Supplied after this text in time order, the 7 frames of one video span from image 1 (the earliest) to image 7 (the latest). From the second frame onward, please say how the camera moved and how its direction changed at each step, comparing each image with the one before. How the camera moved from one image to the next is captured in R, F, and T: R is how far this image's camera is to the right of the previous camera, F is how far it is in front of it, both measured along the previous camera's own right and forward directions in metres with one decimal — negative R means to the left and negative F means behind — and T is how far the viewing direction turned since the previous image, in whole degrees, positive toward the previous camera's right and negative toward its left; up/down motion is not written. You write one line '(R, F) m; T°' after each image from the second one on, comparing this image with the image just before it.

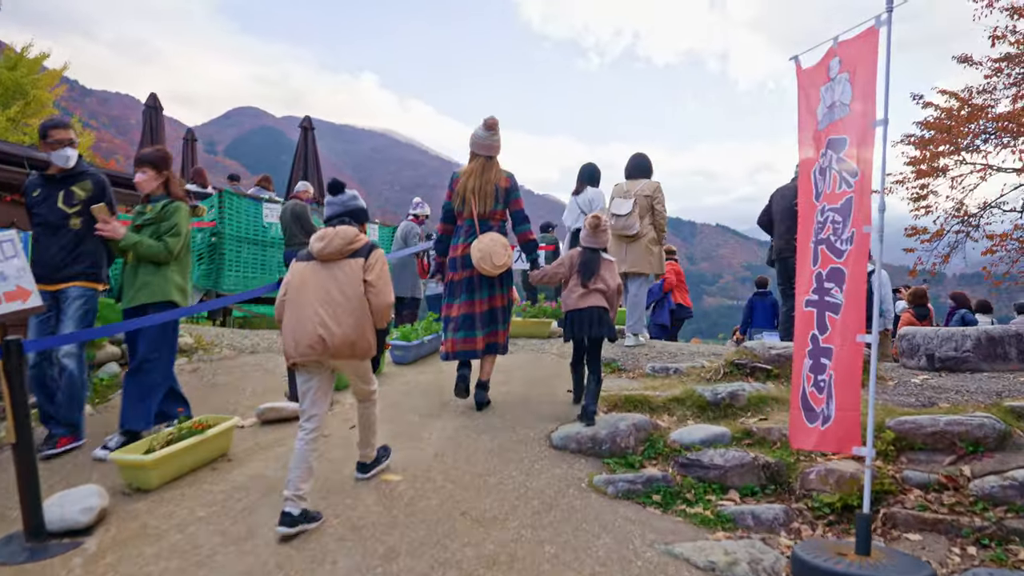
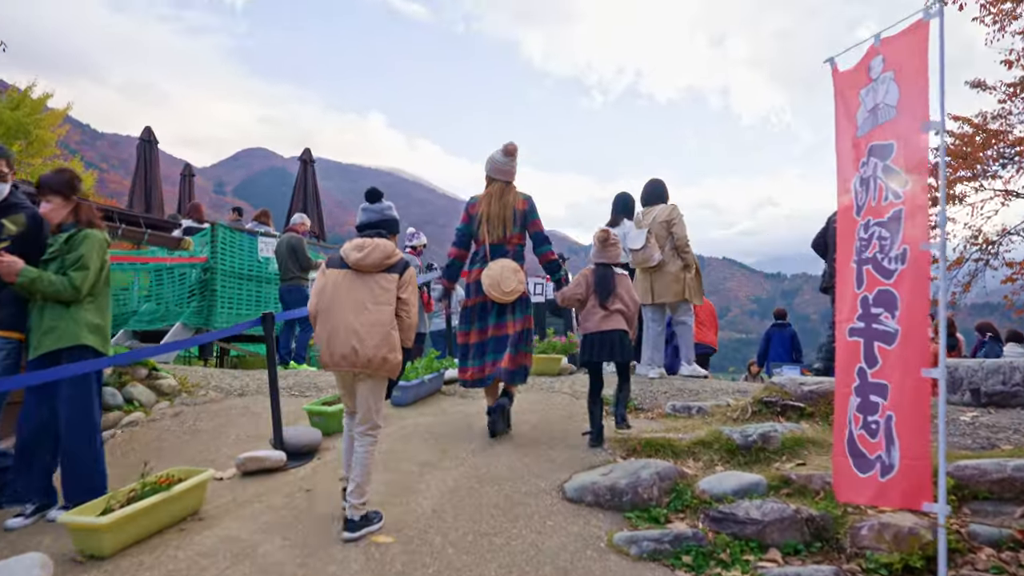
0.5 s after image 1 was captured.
(0.0, +0.5) m; -1°
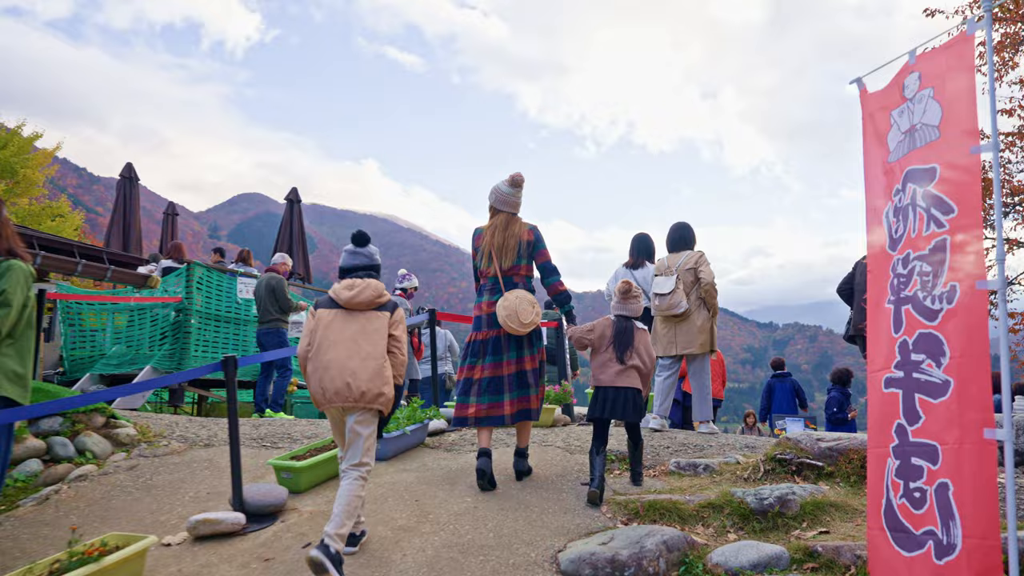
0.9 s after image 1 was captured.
(0.0, +0.4) m; +1°
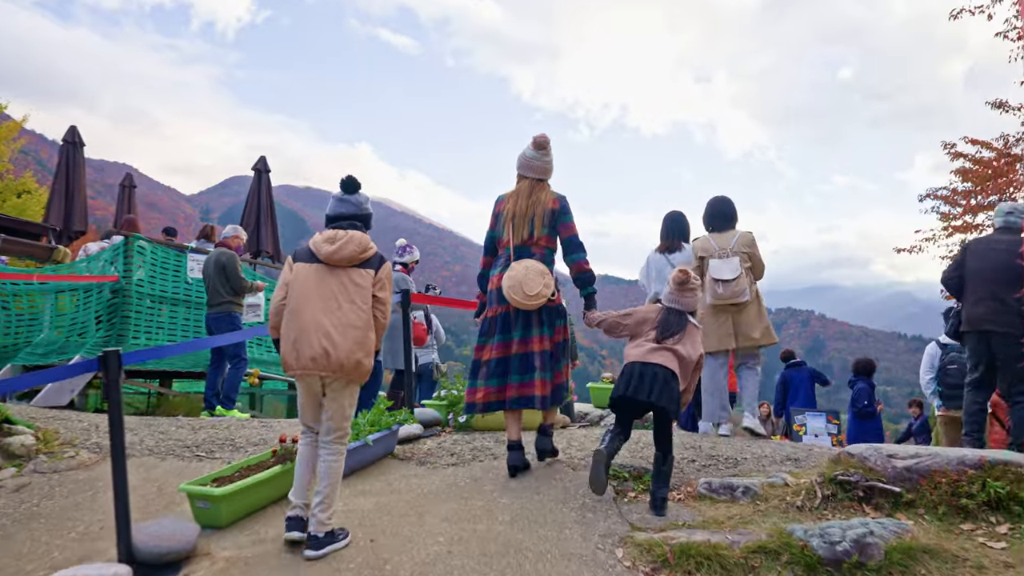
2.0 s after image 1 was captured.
(0.0, +1.1) m; +1°
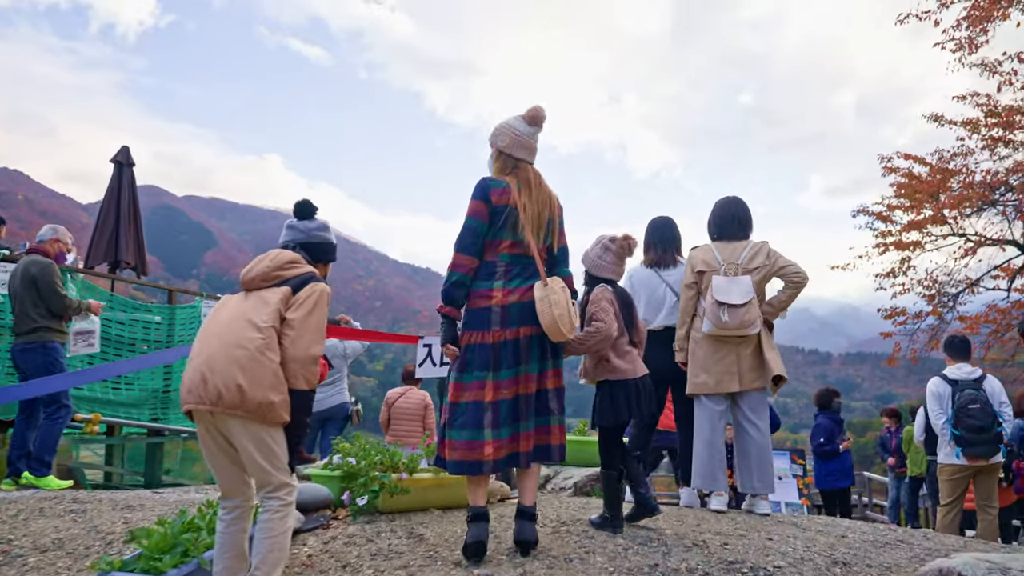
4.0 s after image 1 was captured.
(0.0, +1.6) m; +6°
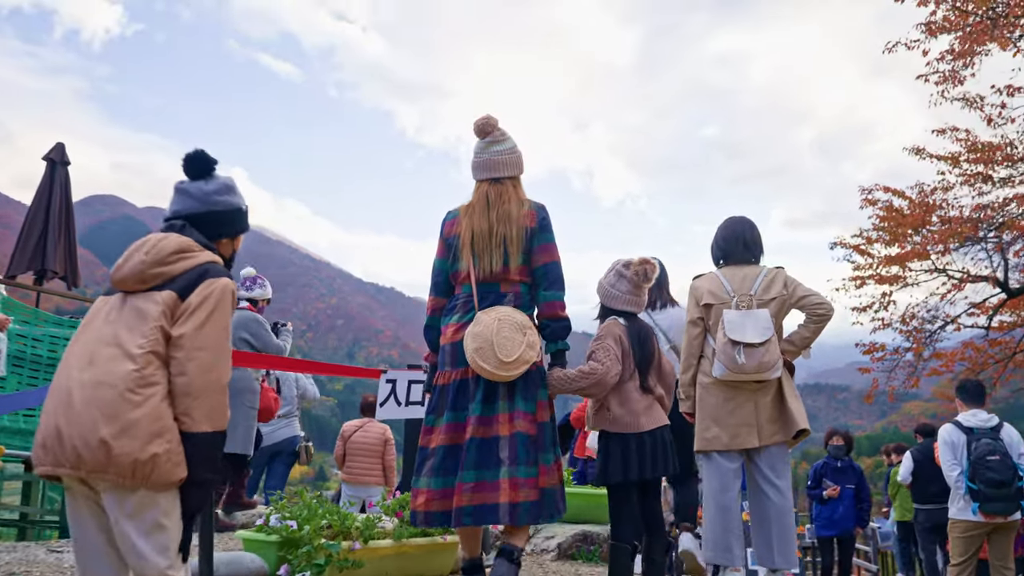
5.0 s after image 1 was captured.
(-0.1, +0.7) m; +3°
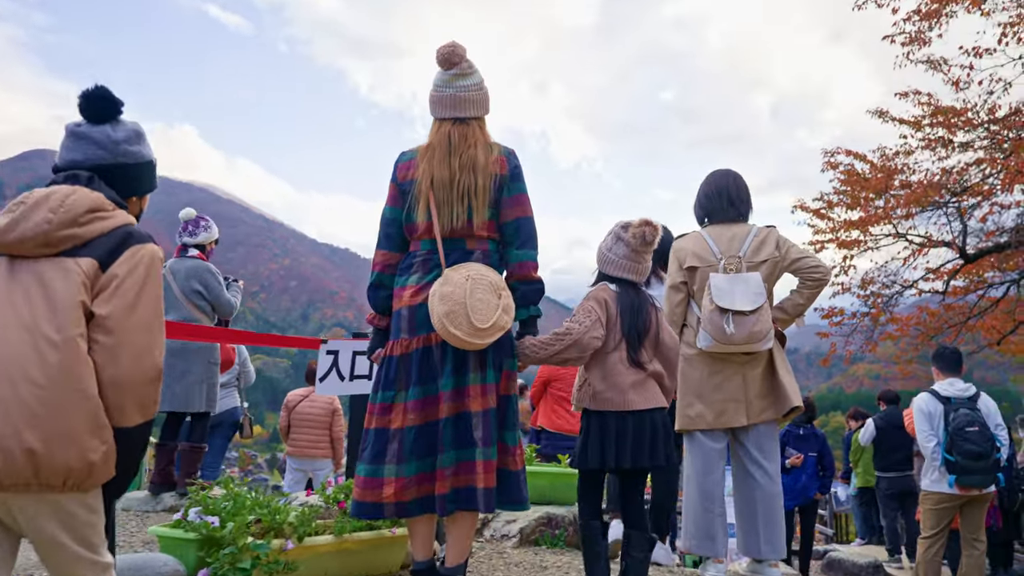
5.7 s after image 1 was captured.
(0.0, +0.5) m; +3°
